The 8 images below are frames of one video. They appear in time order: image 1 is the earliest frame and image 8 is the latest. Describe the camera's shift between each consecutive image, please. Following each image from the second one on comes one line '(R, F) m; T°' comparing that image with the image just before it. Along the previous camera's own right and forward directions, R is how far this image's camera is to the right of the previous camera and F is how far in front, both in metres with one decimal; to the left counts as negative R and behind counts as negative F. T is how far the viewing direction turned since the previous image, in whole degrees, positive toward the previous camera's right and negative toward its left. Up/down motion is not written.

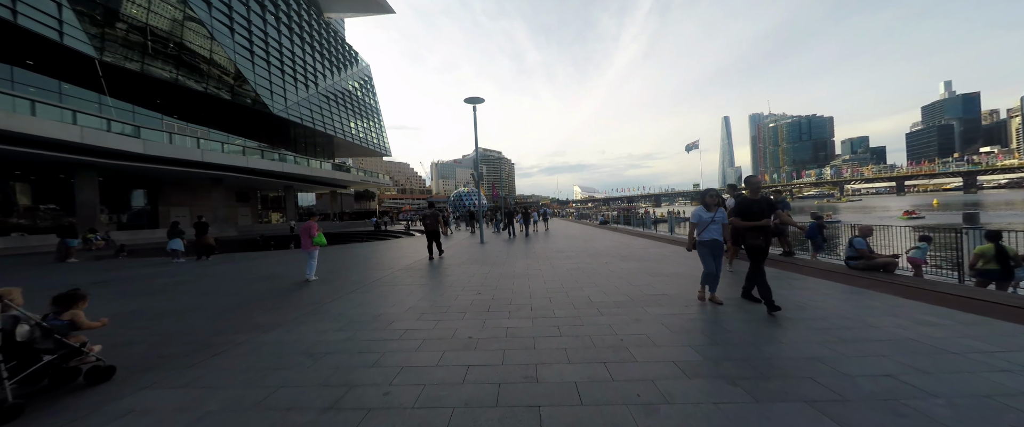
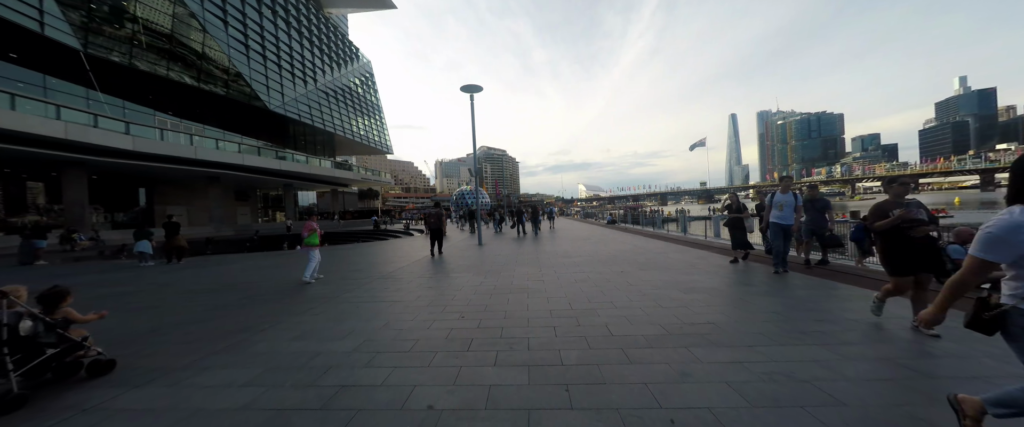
(+0.1, +1.1) m; -1°
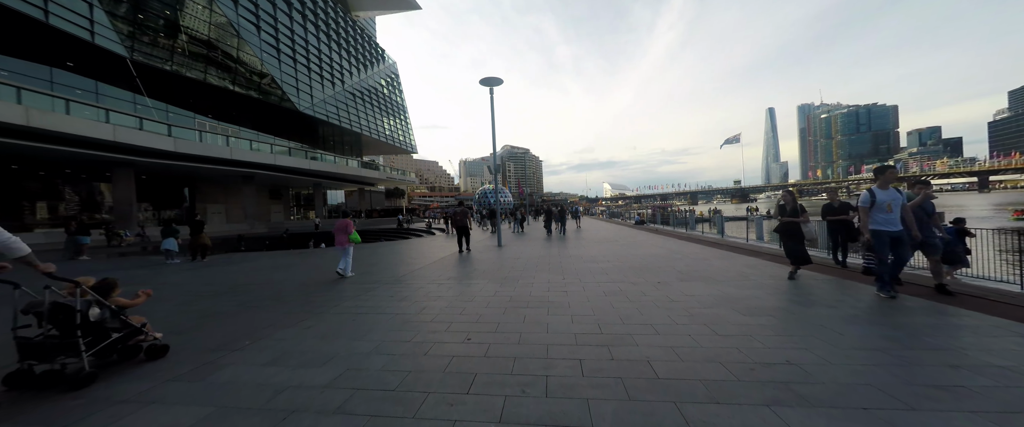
(+0.1, +0.7) m; -4°
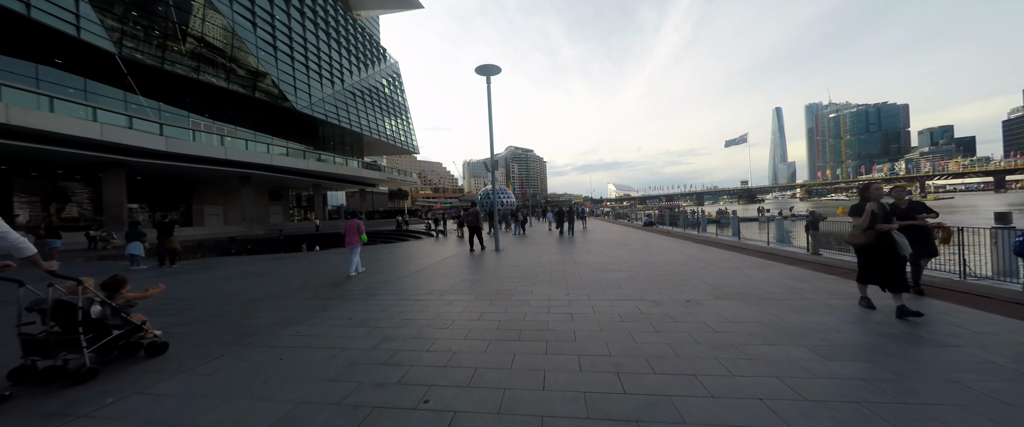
(+0.2, +1.0) m; -1°
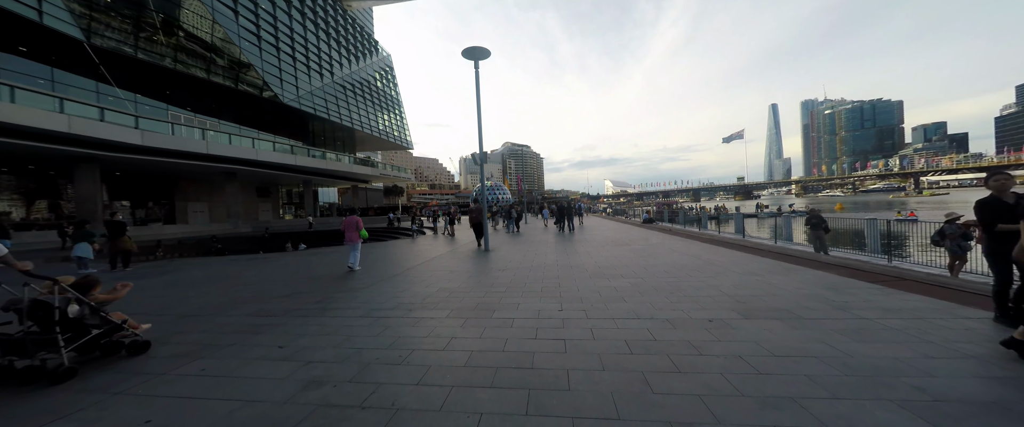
(+0.2, +0.8) m; 0°
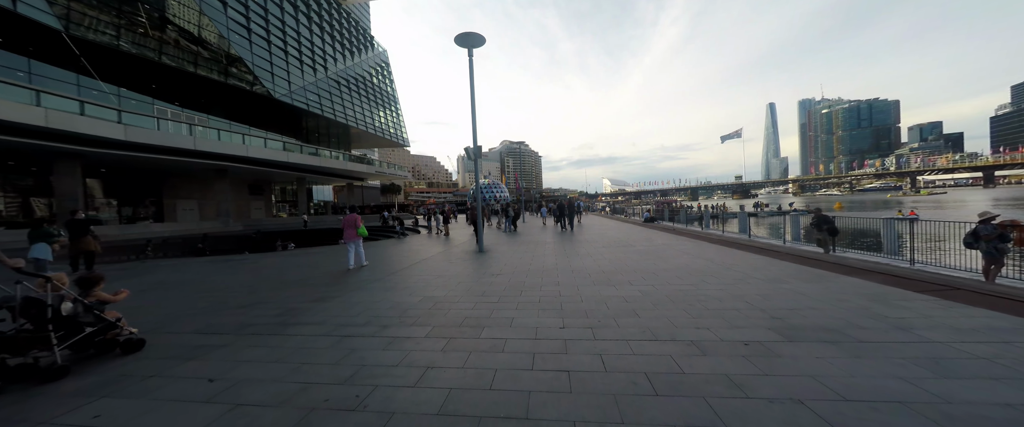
(+0.1, +0.6) m; 0°
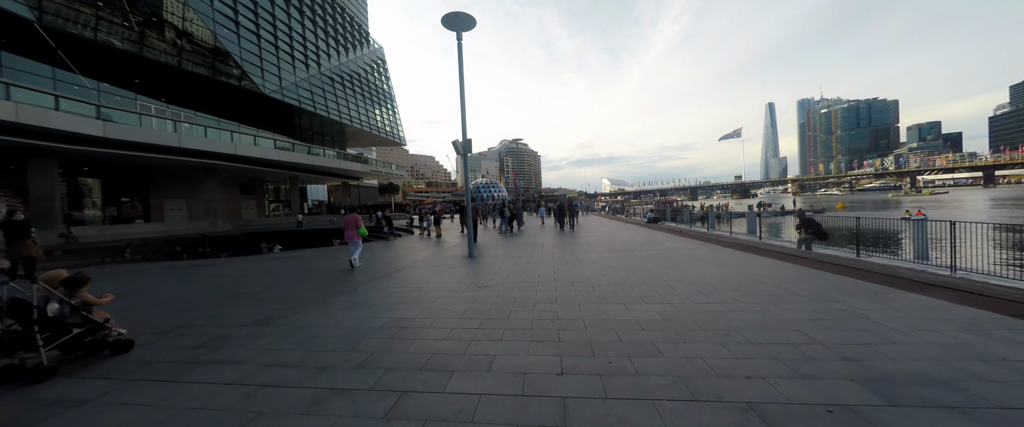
(+0.2, +0.8) m; 0°
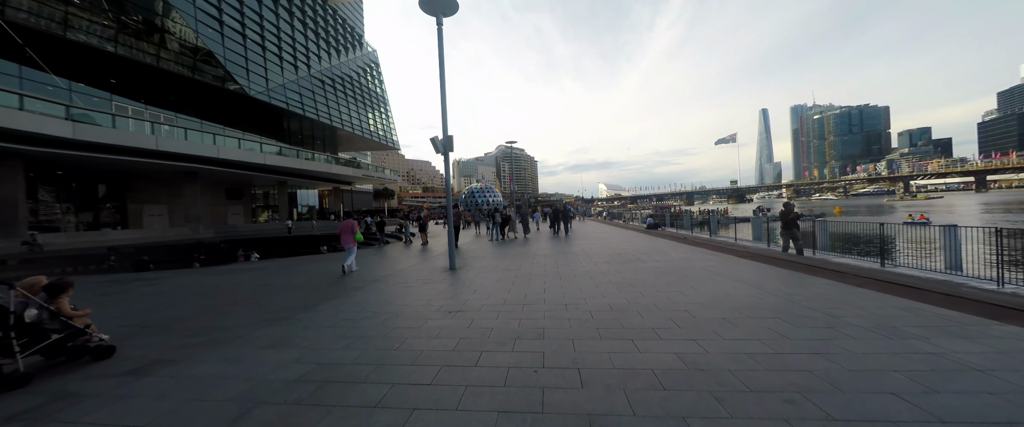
(+0.2, +0.9) m; +1°
